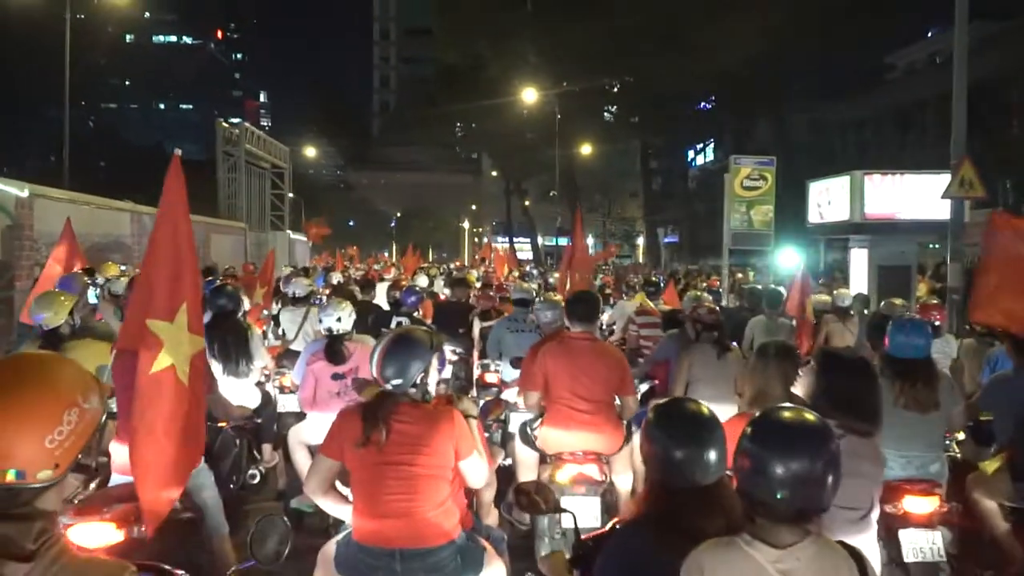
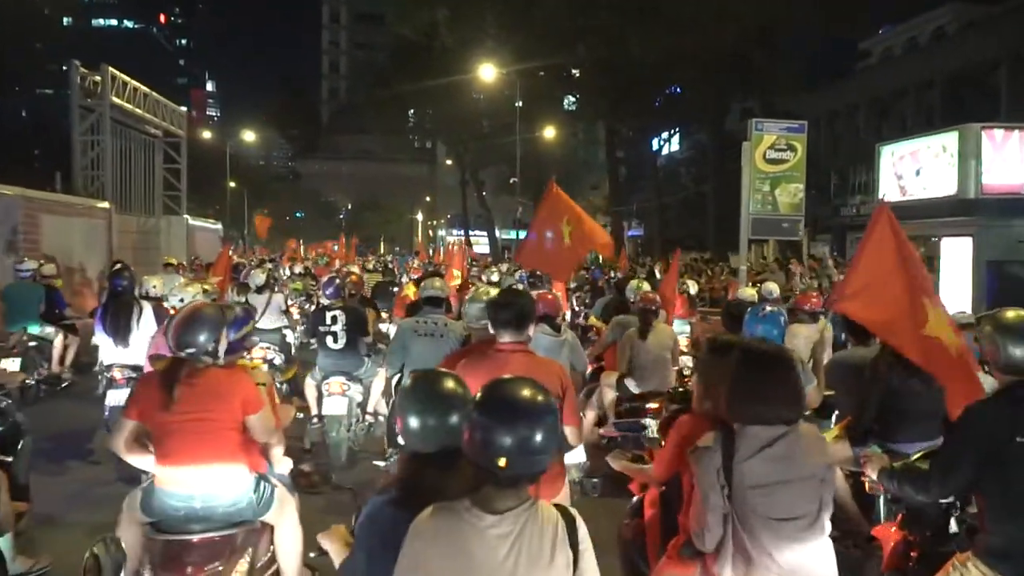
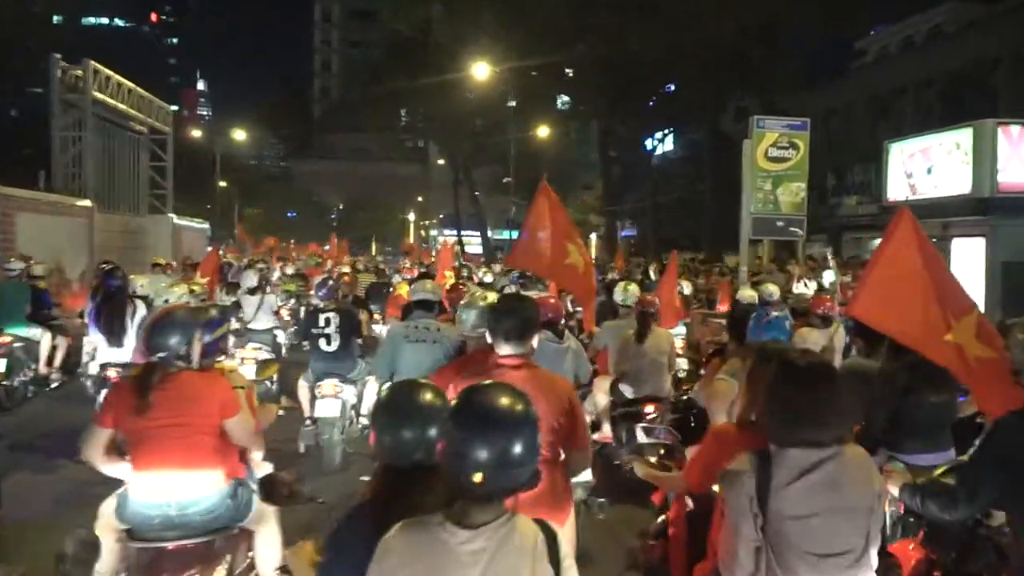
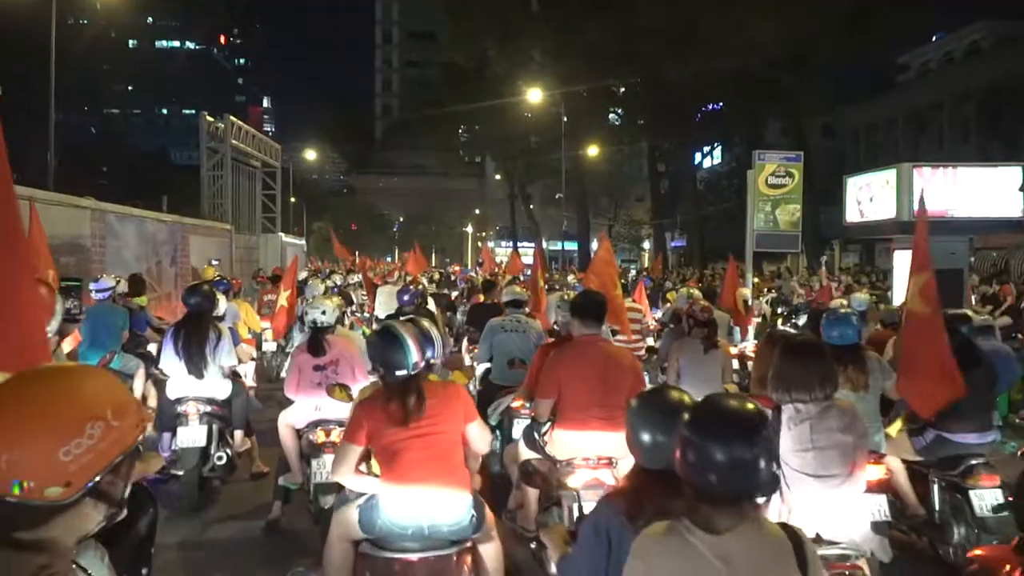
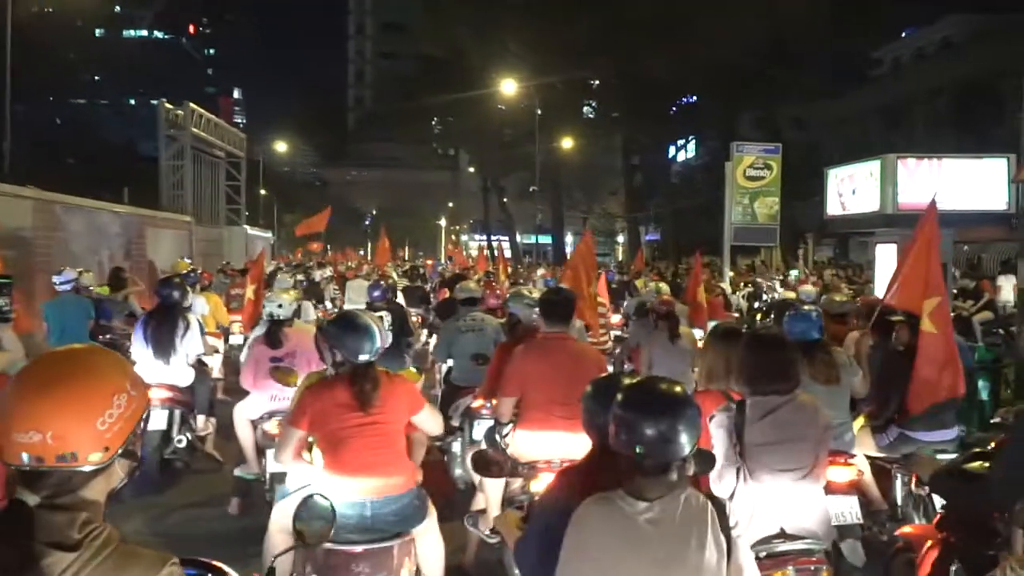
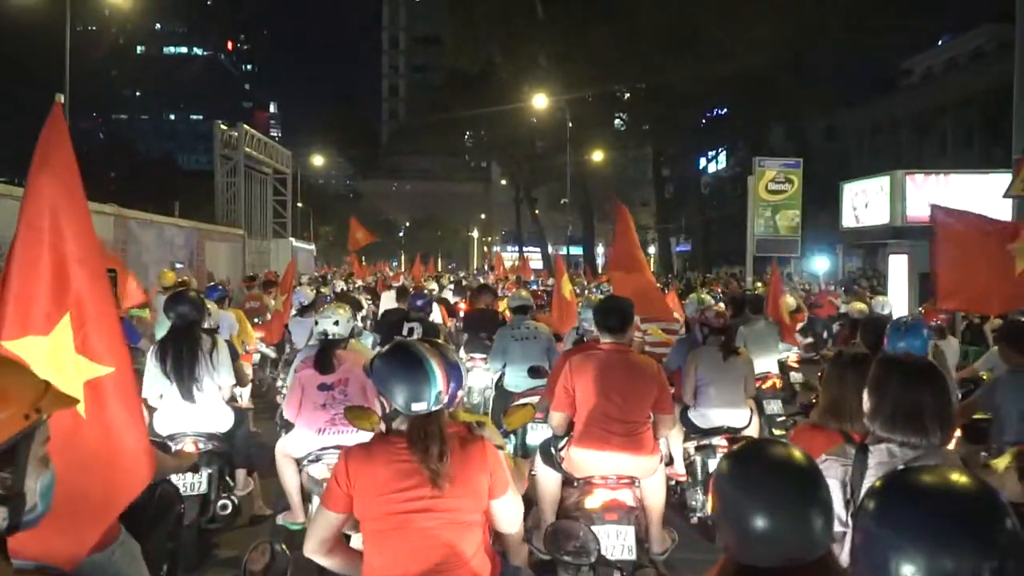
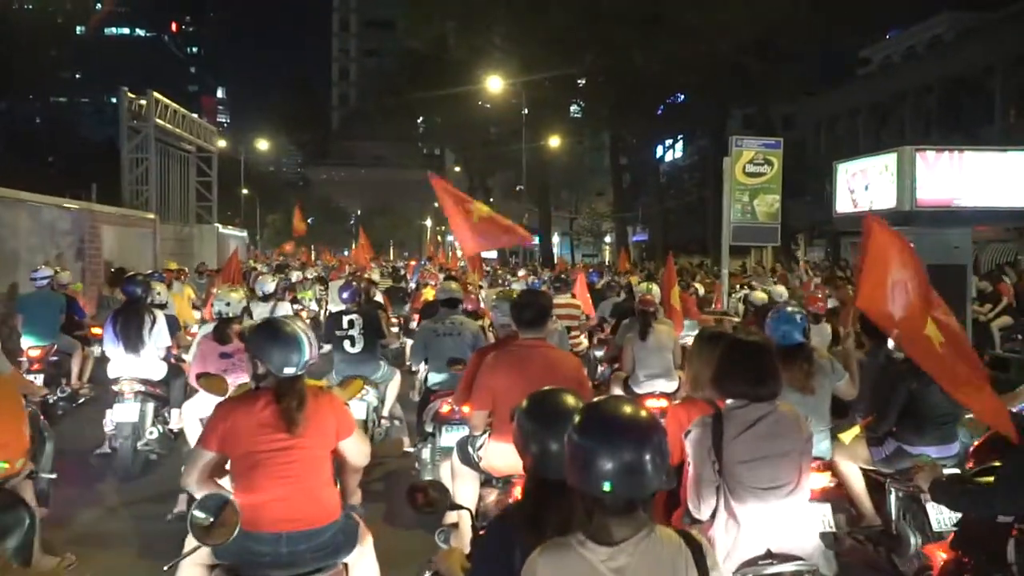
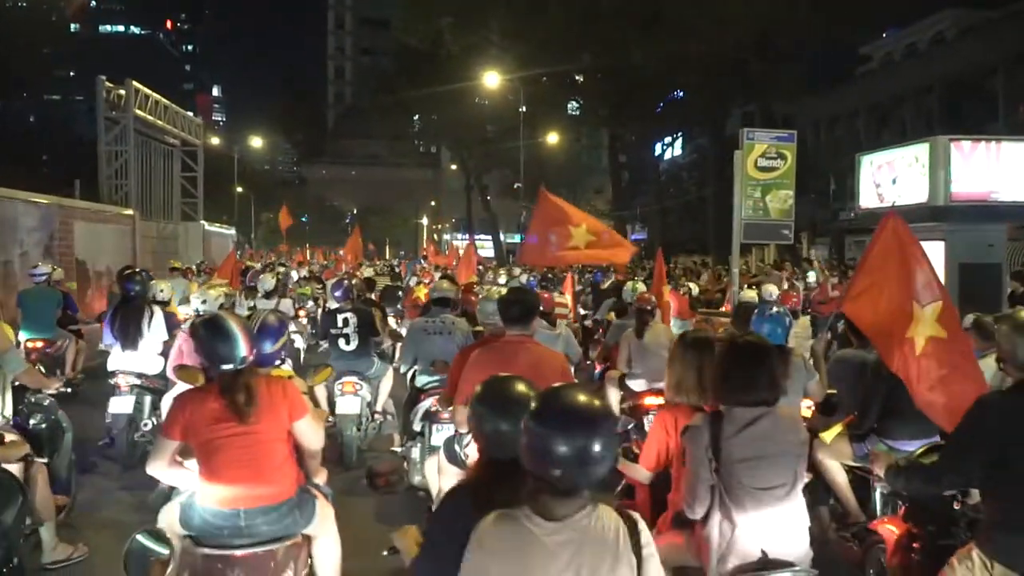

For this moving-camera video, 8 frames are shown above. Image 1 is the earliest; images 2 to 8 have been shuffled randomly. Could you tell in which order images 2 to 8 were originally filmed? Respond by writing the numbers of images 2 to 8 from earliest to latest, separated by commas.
6, 4, 5, 7, 8, 2, 3
